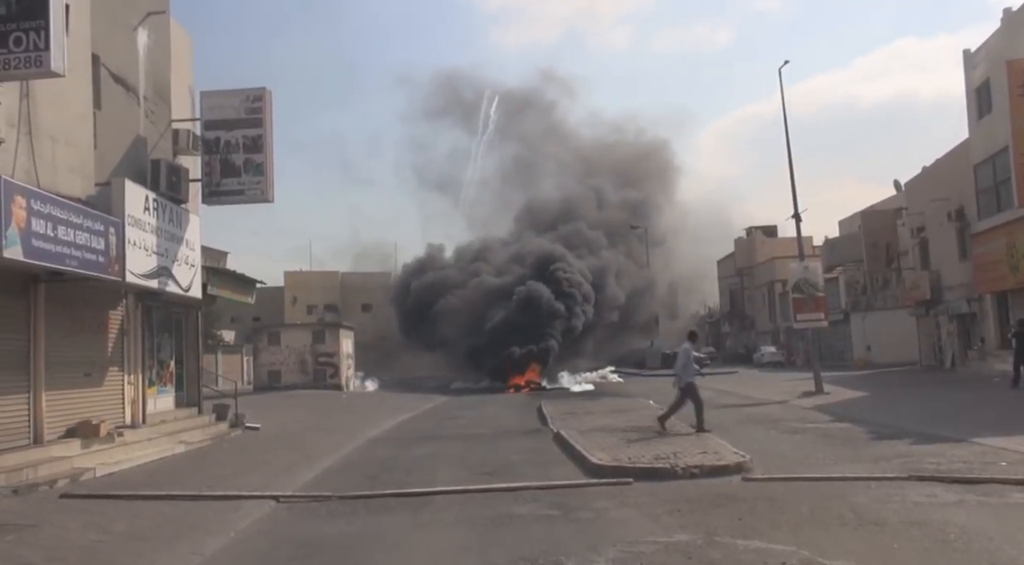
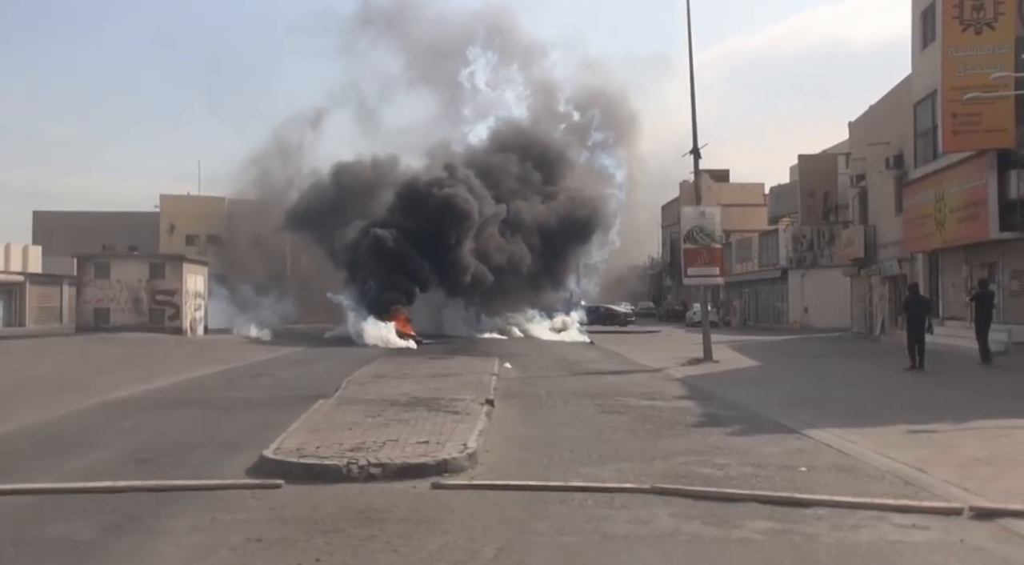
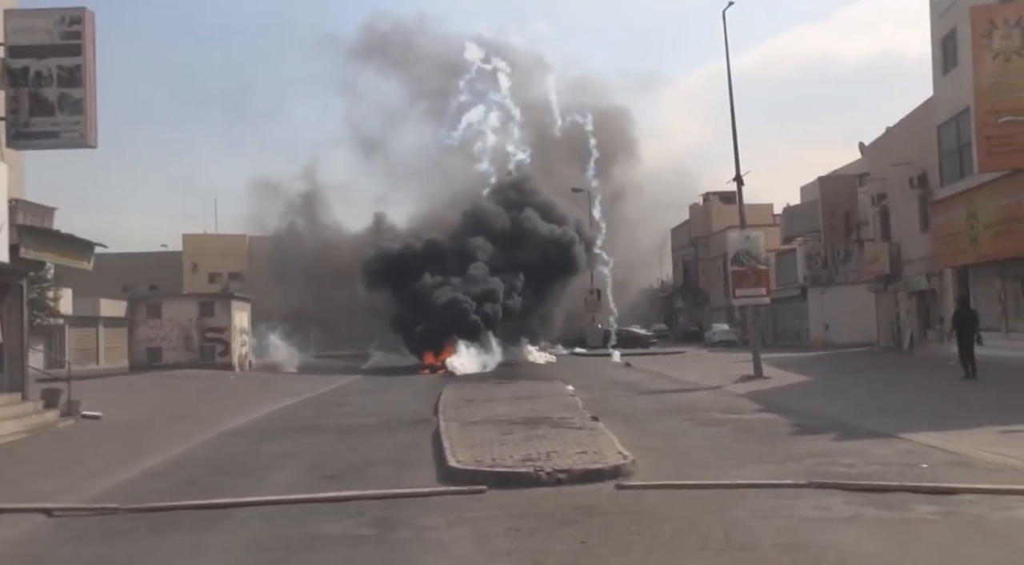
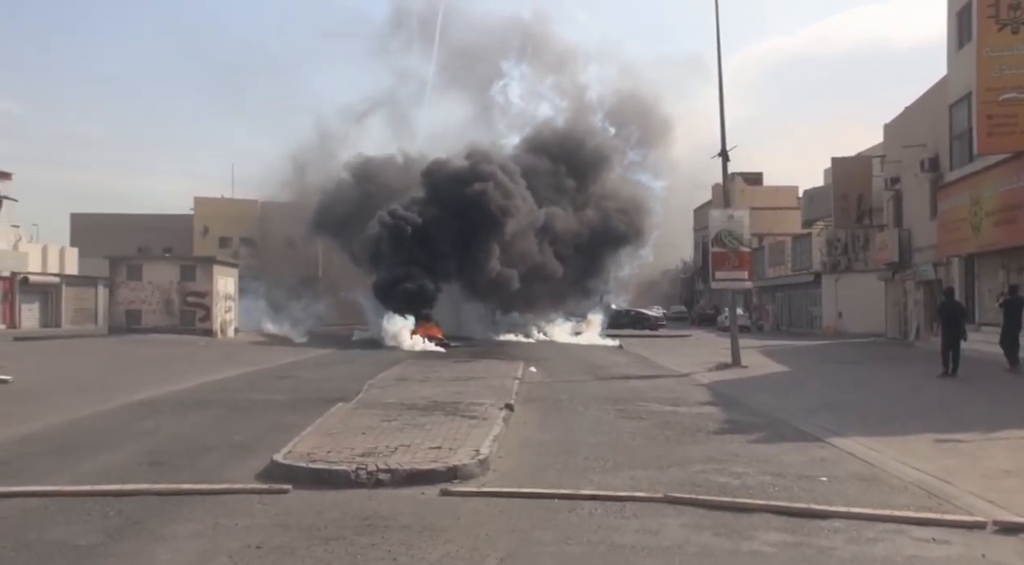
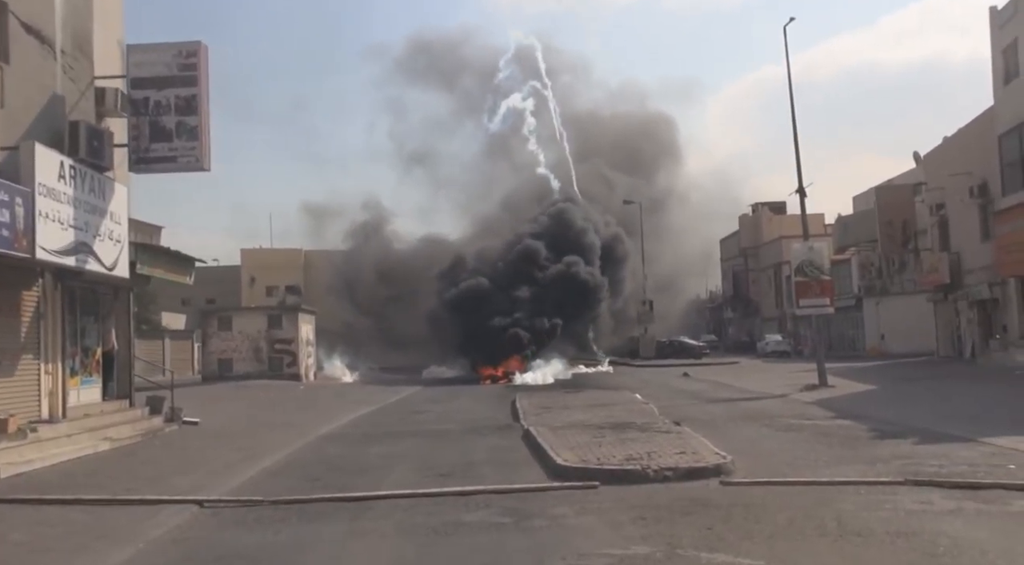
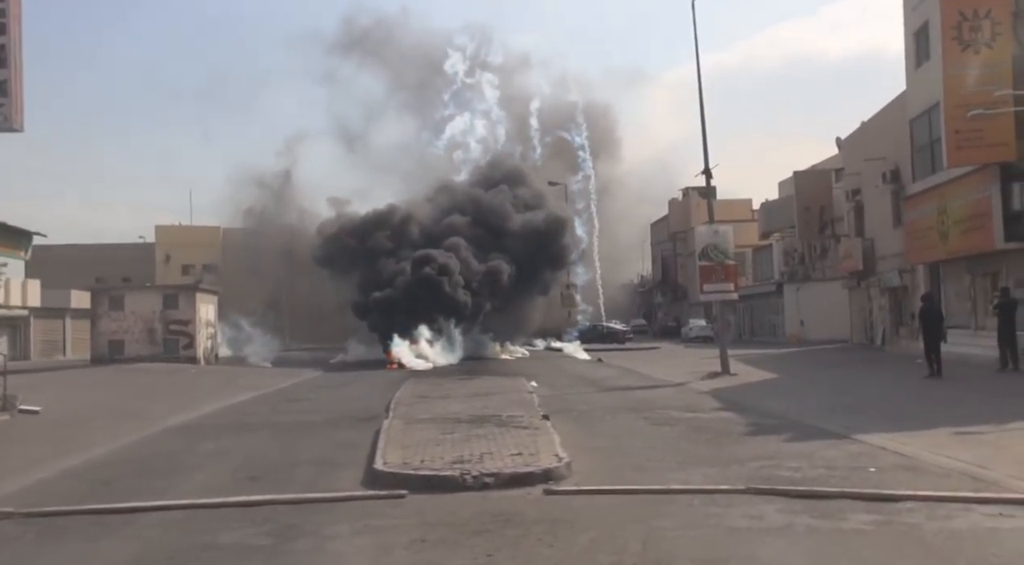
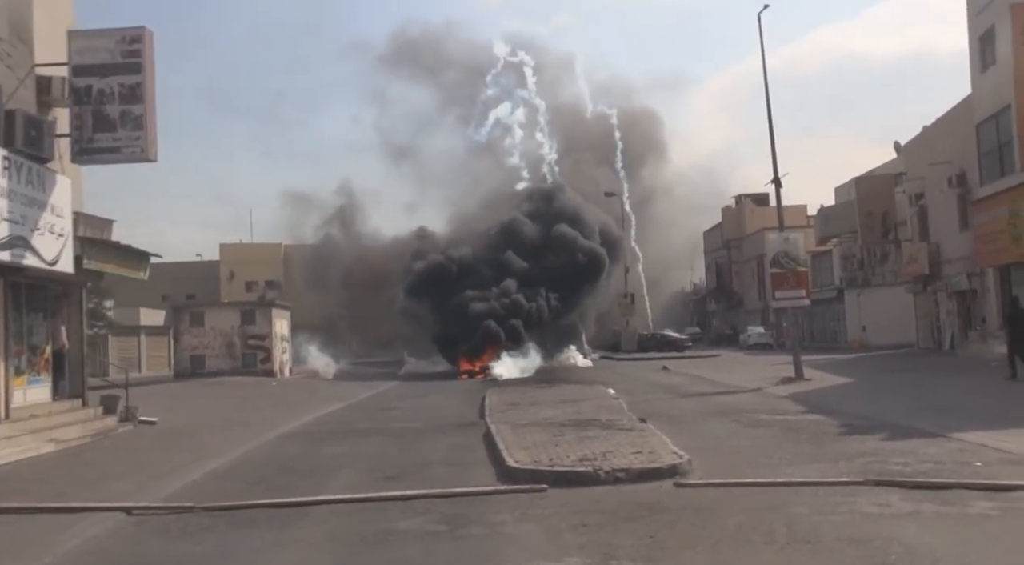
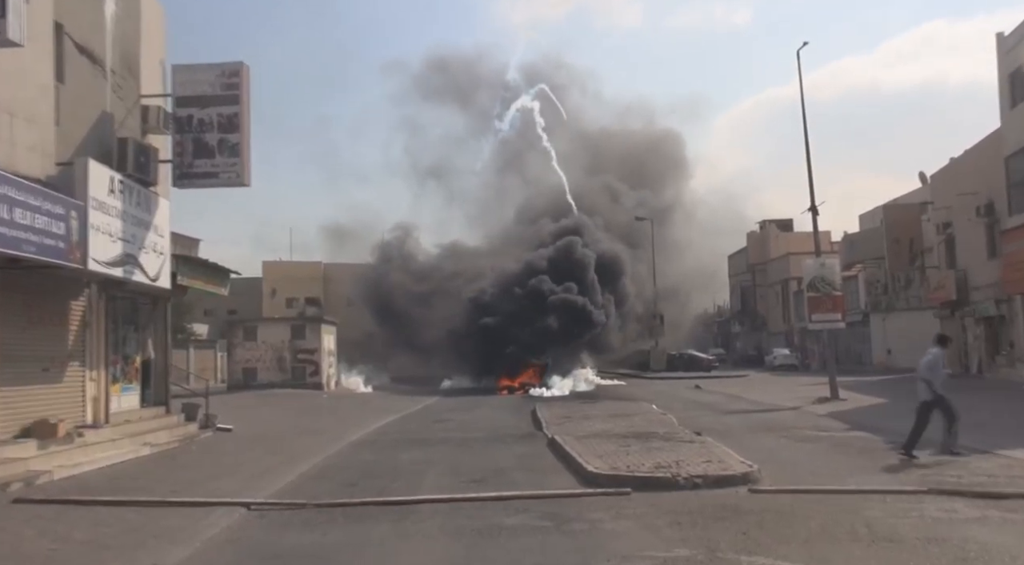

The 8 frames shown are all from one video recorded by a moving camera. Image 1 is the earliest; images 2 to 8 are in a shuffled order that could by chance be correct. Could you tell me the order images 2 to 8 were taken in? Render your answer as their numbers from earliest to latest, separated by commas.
8, 5, 7, 3, 6, 2, 4
